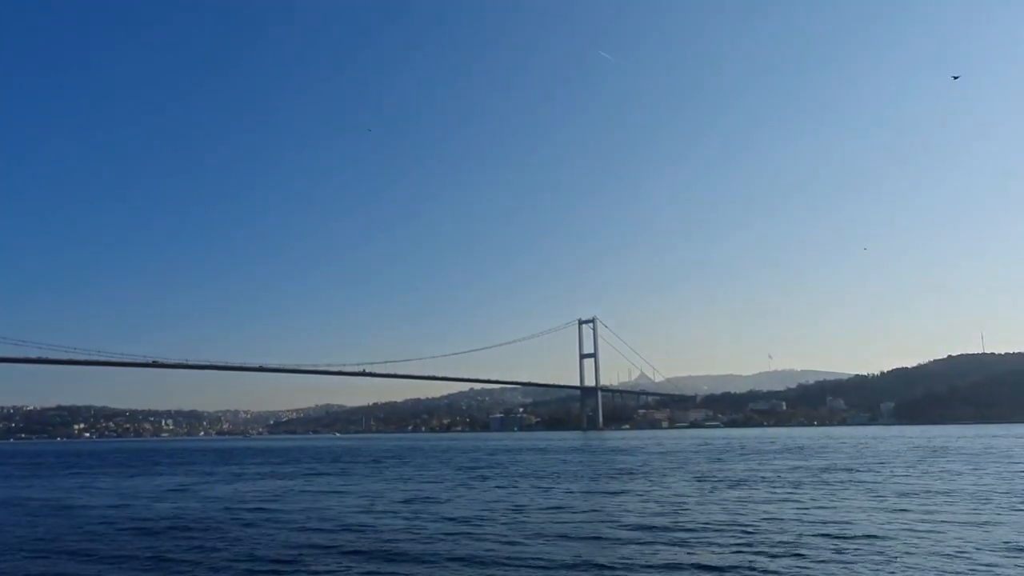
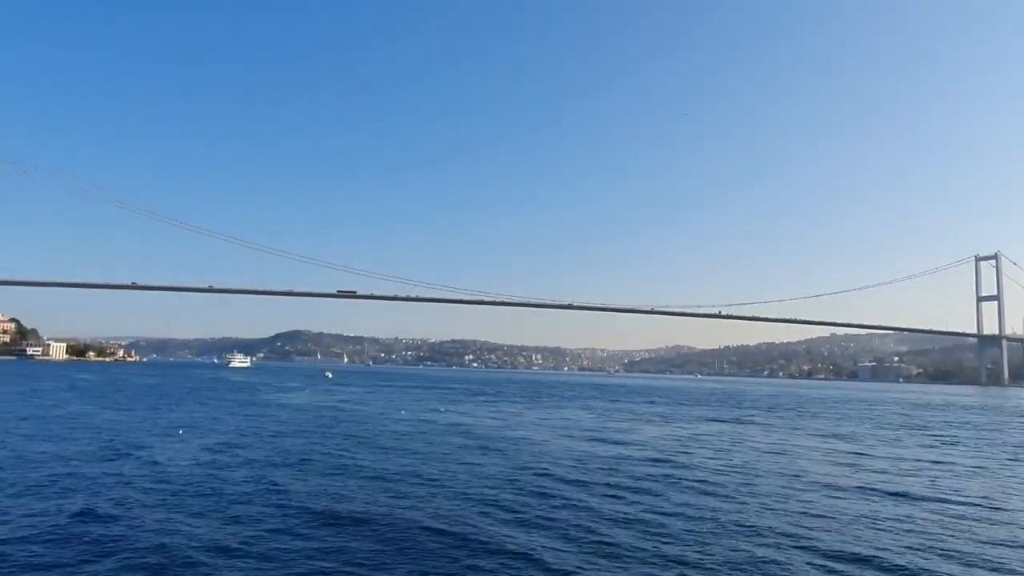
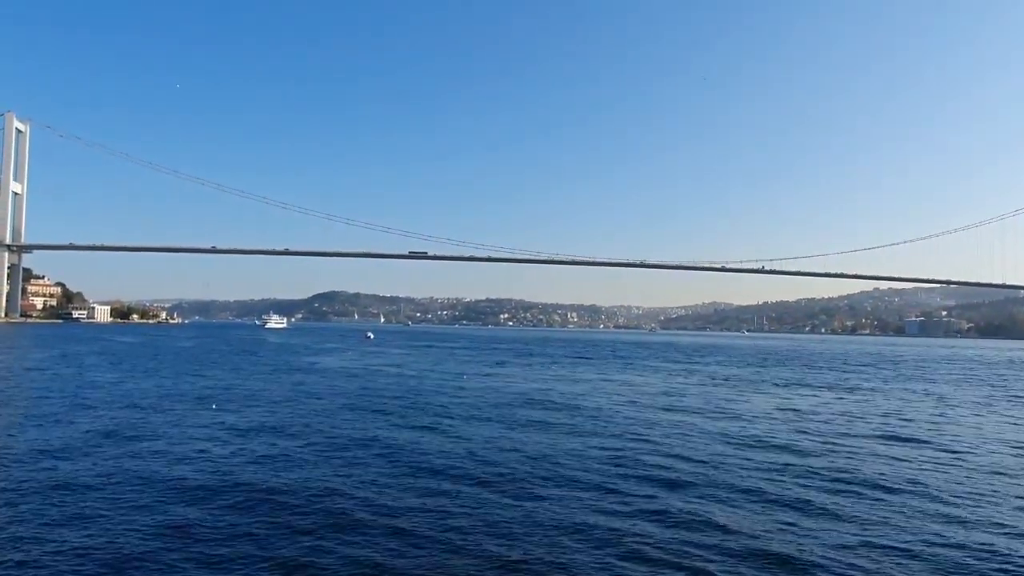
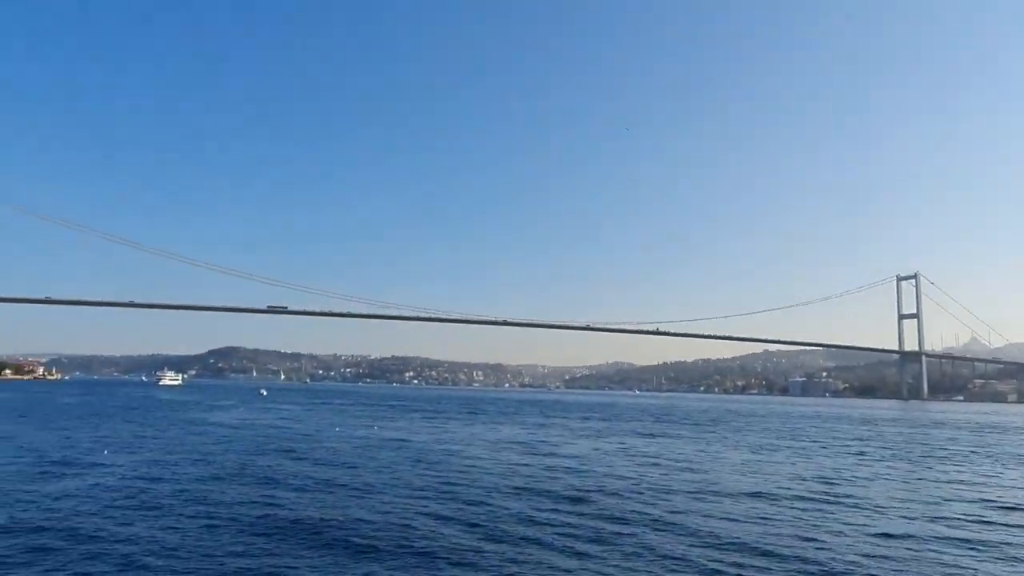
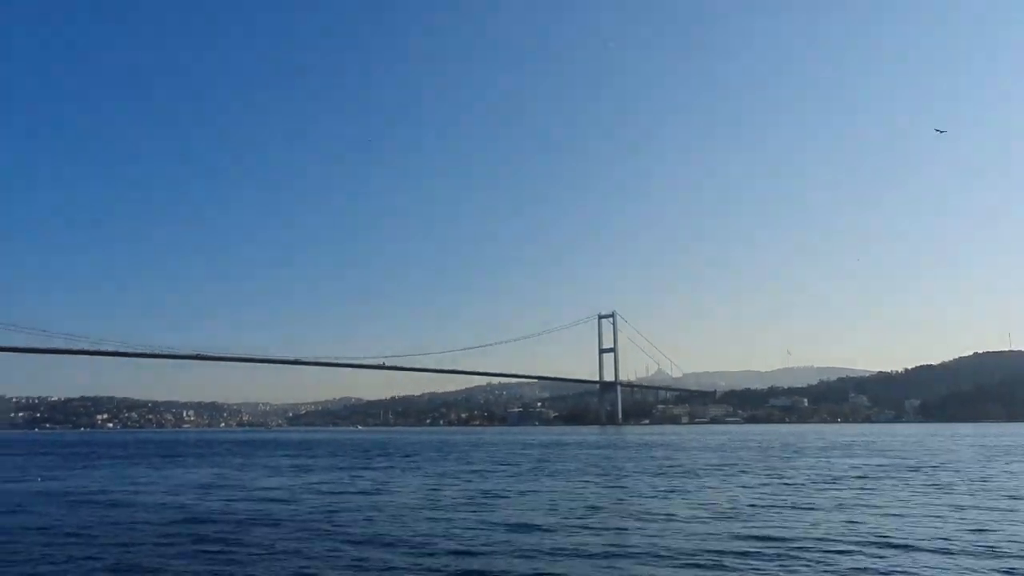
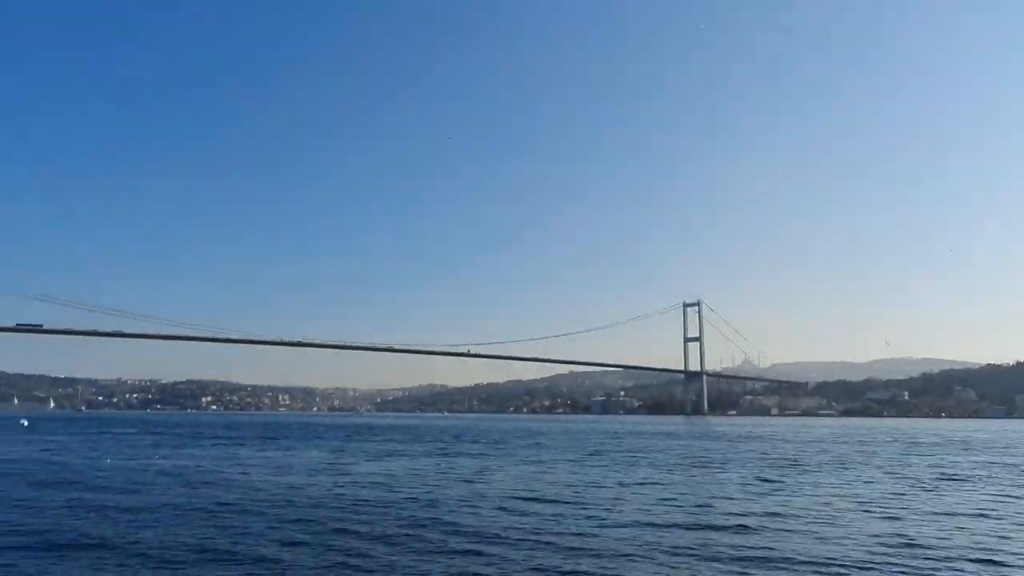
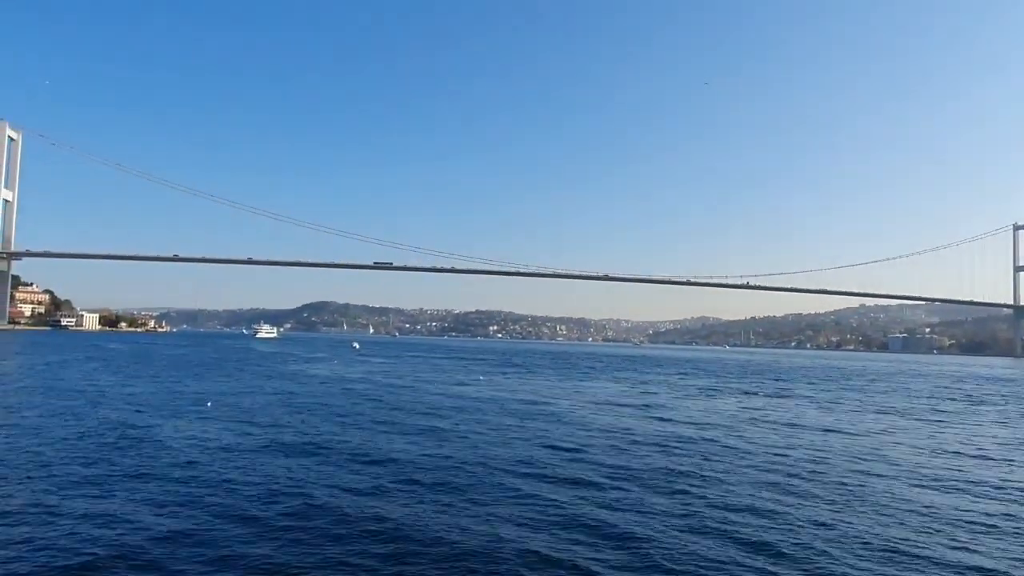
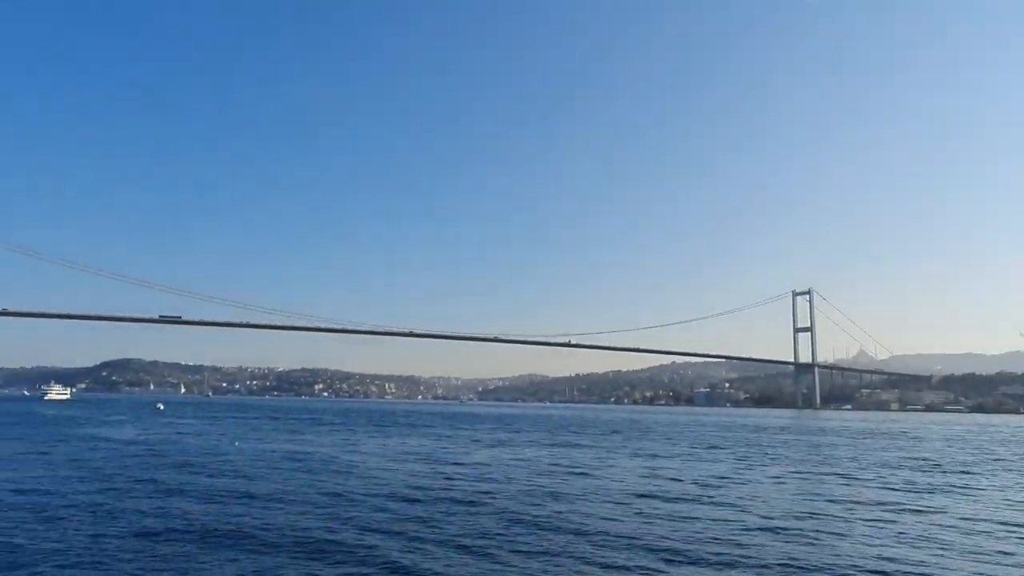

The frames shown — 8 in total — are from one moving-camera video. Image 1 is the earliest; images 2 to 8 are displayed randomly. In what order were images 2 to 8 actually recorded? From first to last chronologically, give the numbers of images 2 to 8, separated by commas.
5, 6, 8, 4, 2, 7, 3
